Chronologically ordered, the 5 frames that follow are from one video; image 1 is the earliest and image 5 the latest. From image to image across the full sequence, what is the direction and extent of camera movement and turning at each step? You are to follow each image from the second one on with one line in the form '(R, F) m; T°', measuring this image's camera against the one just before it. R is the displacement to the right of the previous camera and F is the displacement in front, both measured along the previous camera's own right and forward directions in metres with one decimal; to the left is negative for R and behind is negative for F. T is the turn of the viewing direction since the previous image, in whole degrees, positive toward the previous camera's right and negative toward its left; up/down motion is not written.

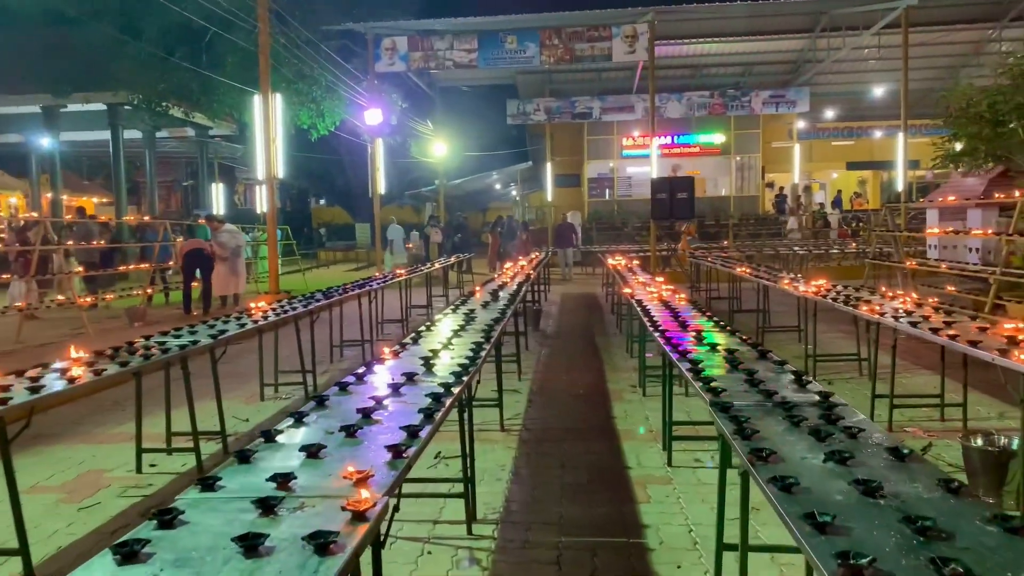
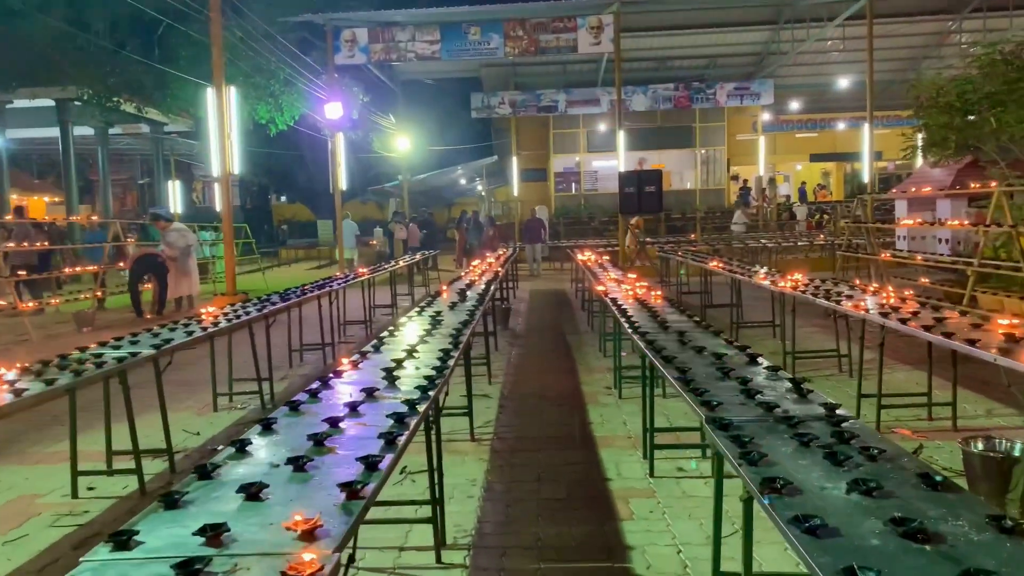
(0.0, +0.3) m; +2°
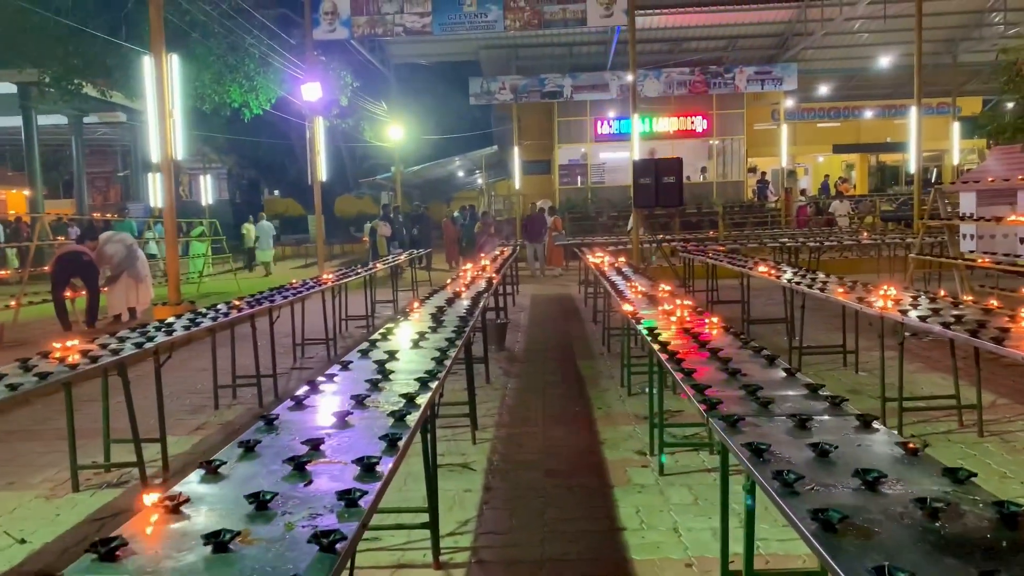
(+0.1, +2.0) m; 0°
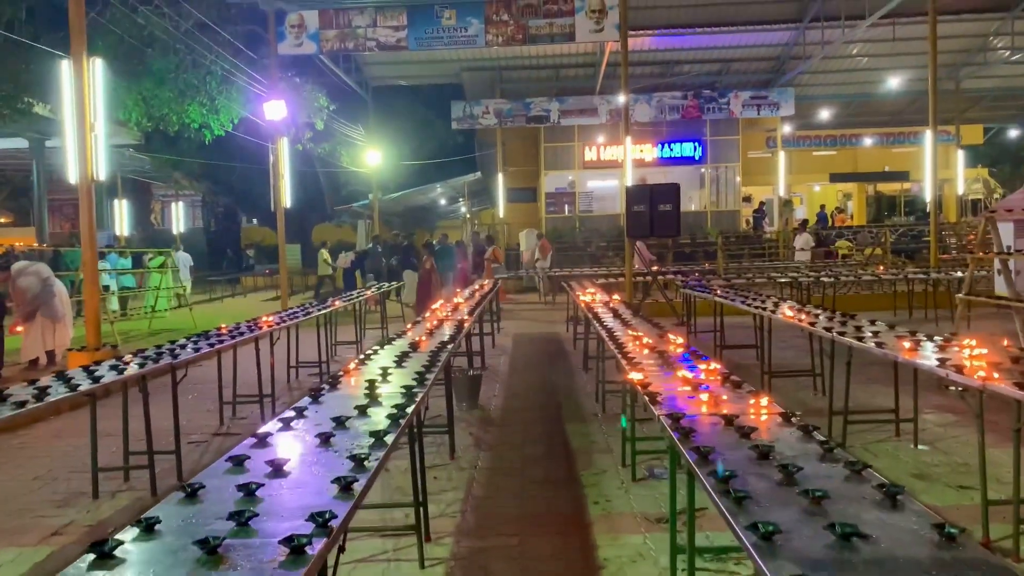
(+0.1, +1.4) m; +1°
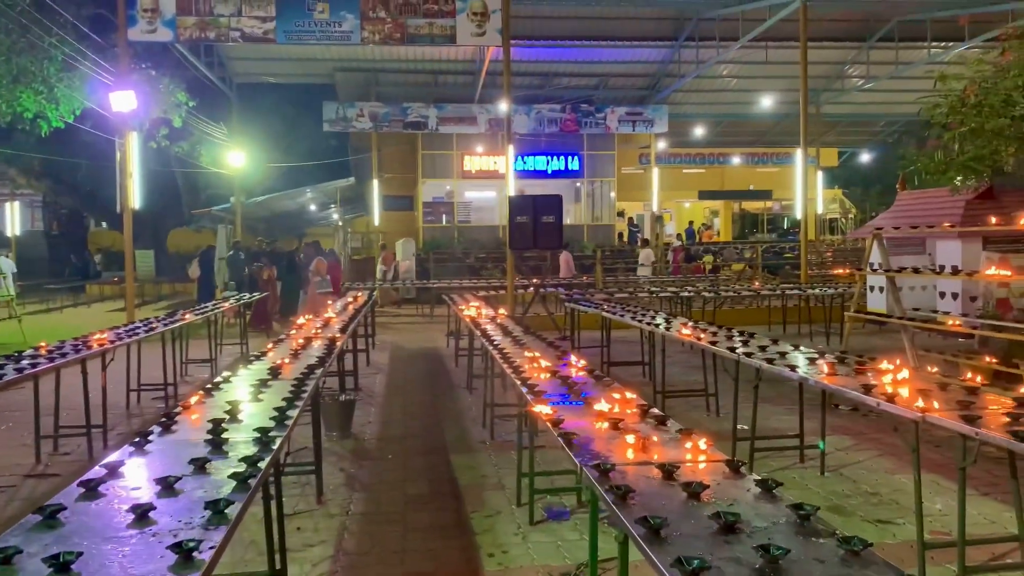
(0.0, +0.7) m; +9°
